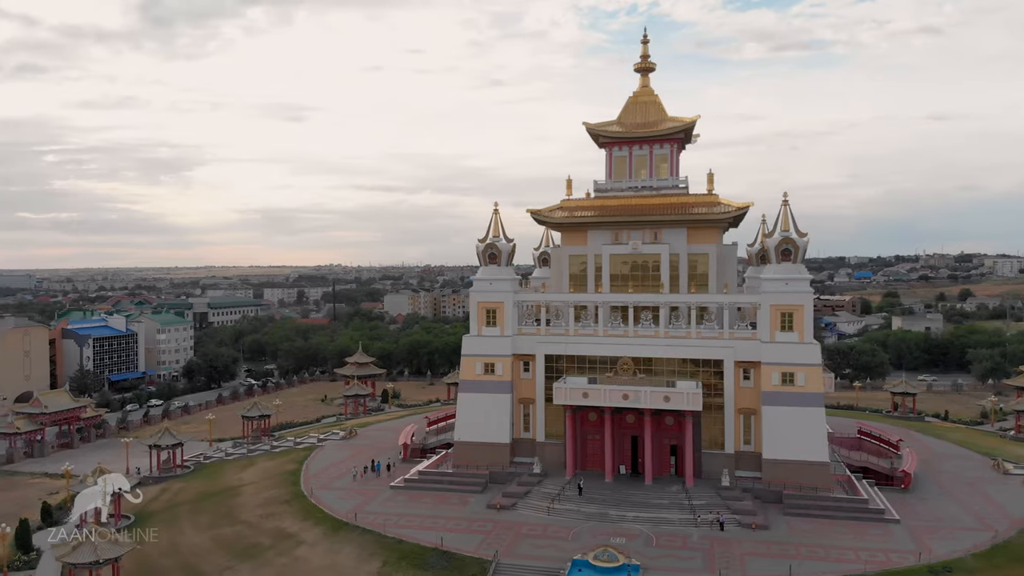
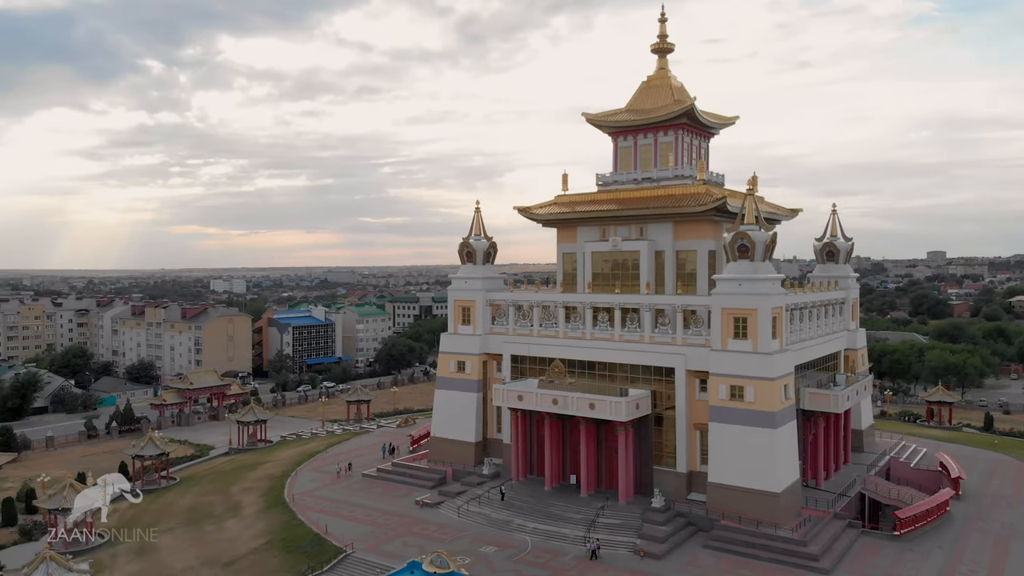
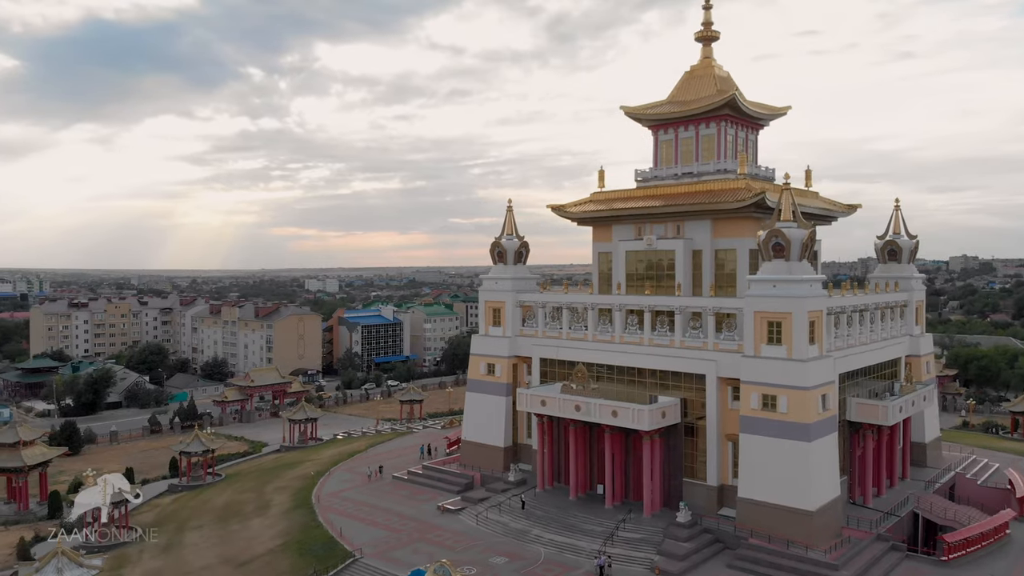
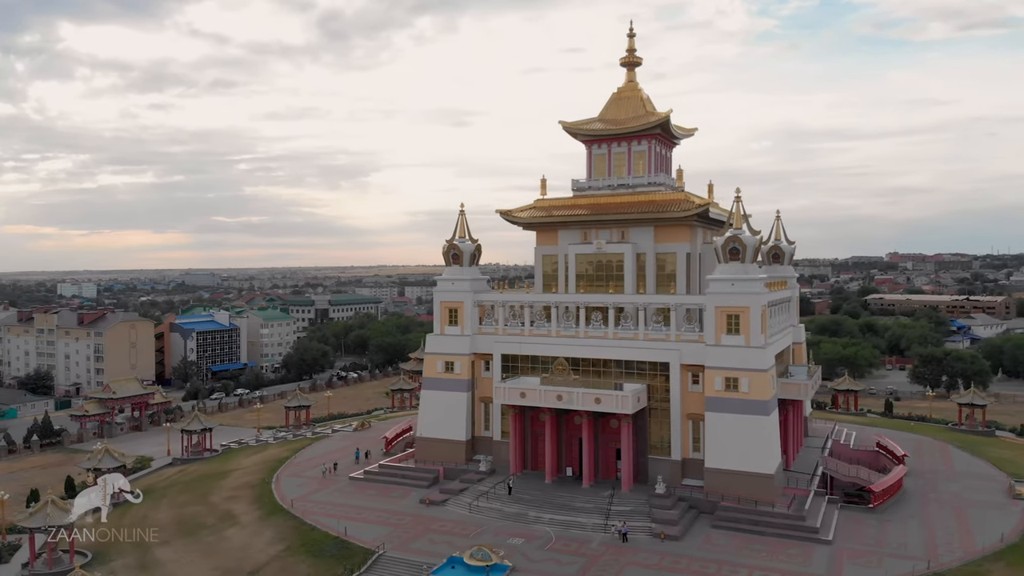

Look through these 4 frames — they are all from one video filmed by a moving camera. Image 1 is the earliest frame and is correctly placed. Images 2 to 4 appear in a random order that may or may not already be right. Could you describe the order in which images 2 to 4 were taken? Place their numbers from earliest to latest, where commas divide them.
4, 2, 3
